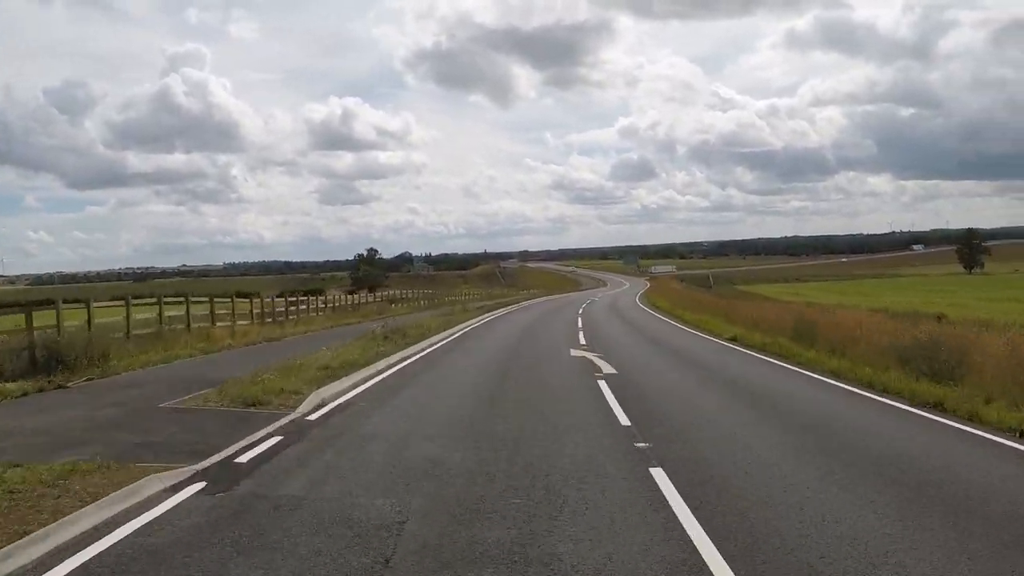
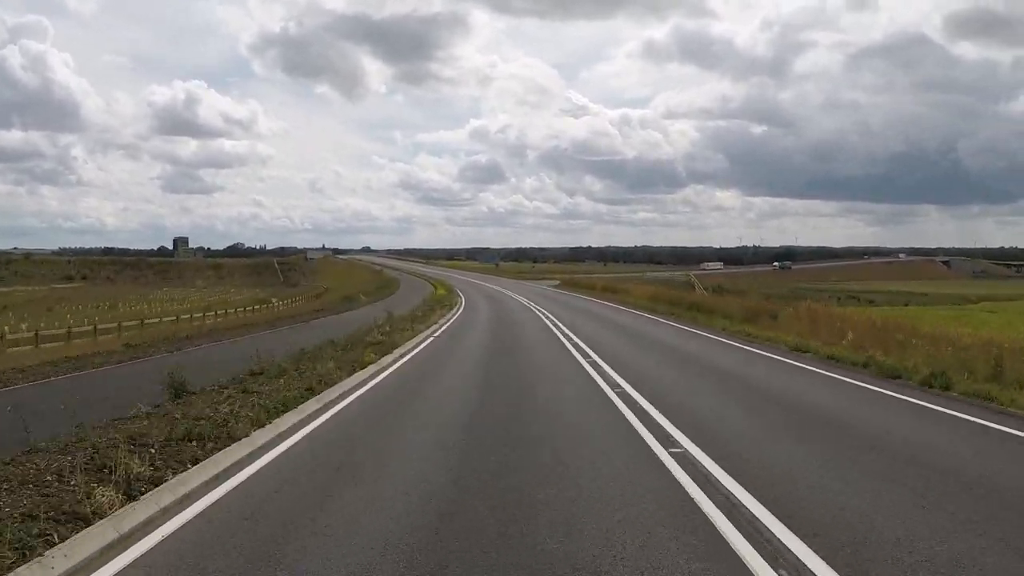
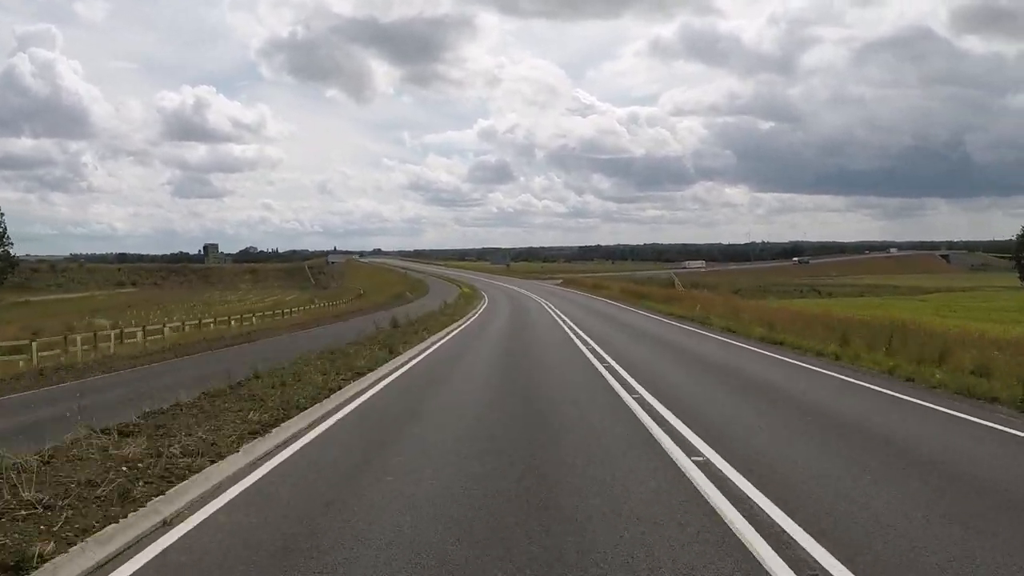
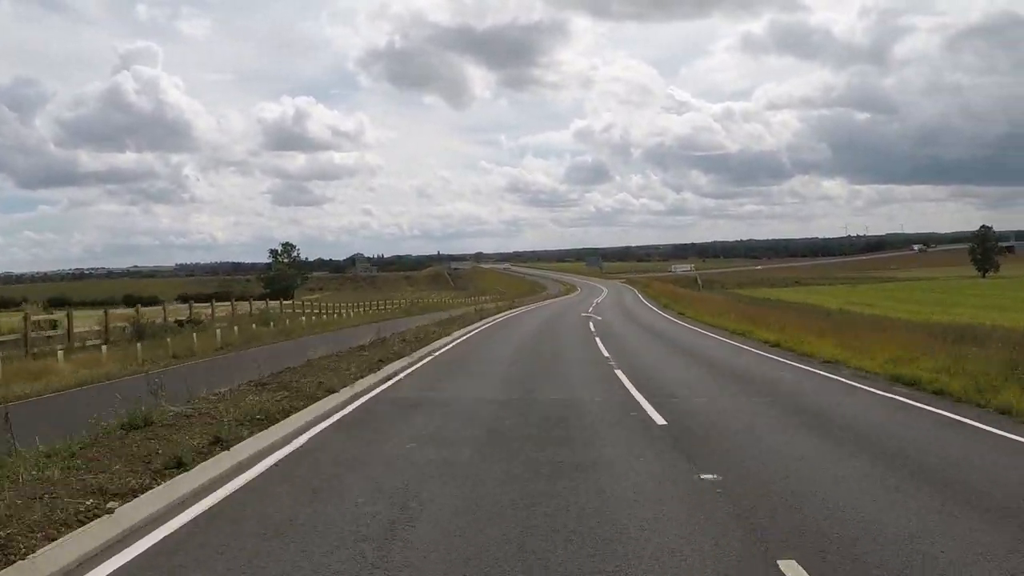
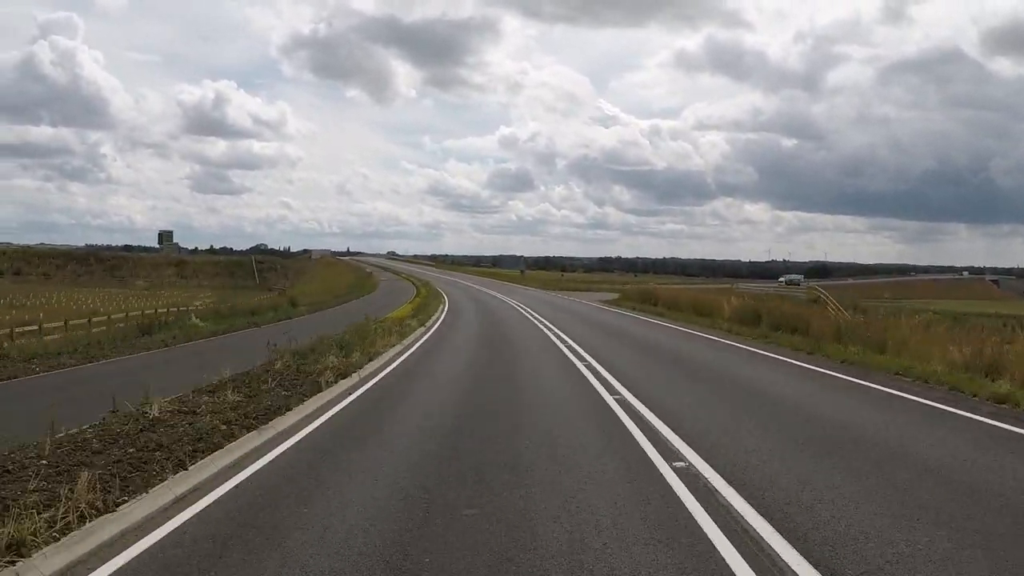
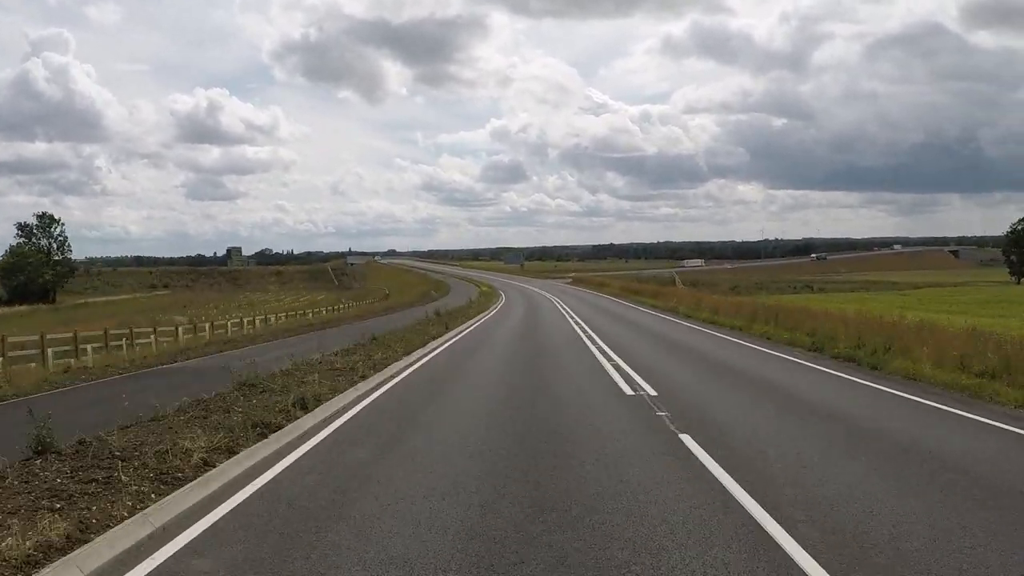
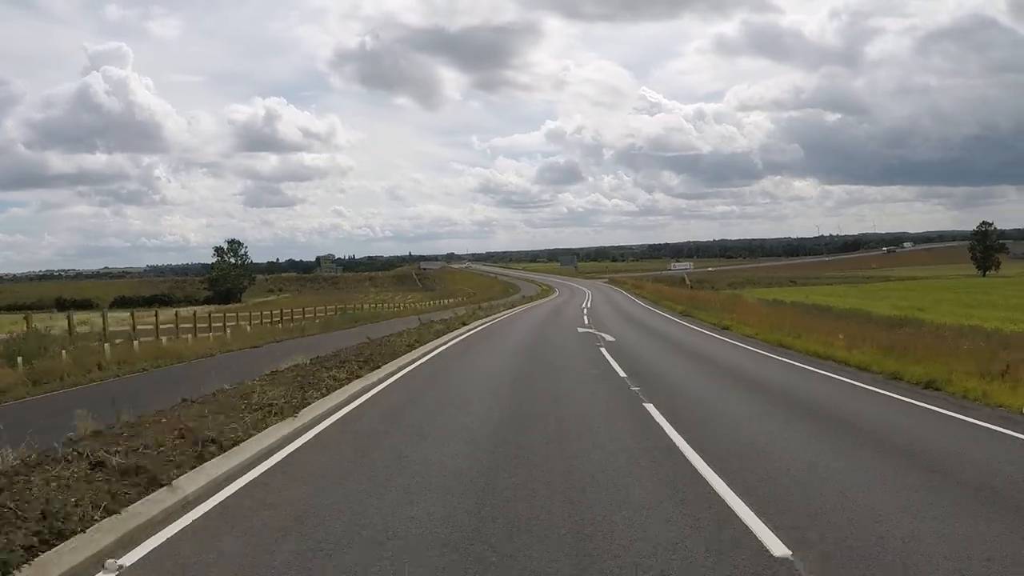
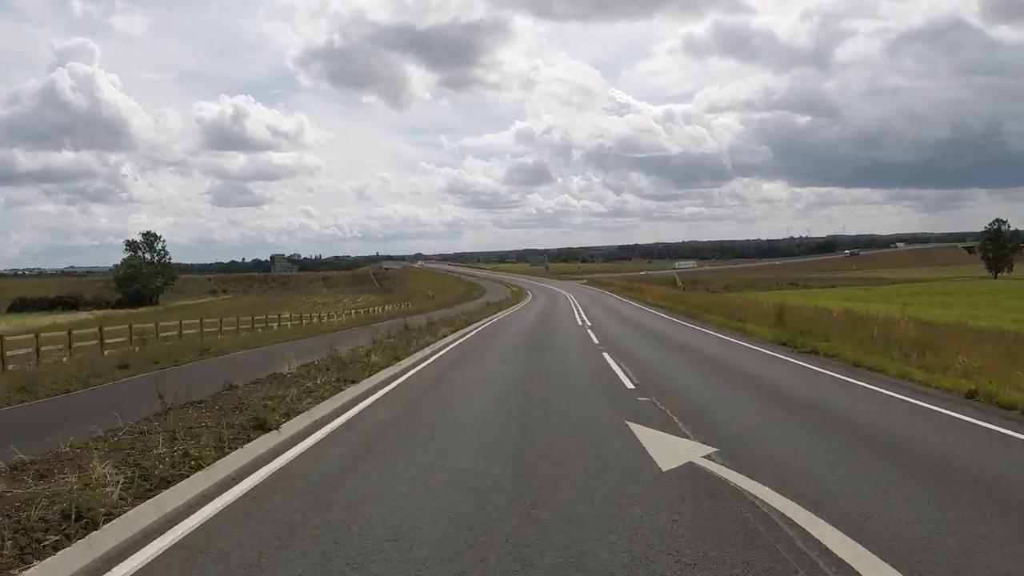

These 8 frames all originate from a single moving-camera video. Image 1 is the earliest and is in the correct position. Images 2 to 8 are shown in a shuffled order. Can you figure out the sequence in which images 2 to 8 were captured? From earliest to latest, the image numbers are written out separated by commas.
4, 7, 8, 6, 3, 2, 5
